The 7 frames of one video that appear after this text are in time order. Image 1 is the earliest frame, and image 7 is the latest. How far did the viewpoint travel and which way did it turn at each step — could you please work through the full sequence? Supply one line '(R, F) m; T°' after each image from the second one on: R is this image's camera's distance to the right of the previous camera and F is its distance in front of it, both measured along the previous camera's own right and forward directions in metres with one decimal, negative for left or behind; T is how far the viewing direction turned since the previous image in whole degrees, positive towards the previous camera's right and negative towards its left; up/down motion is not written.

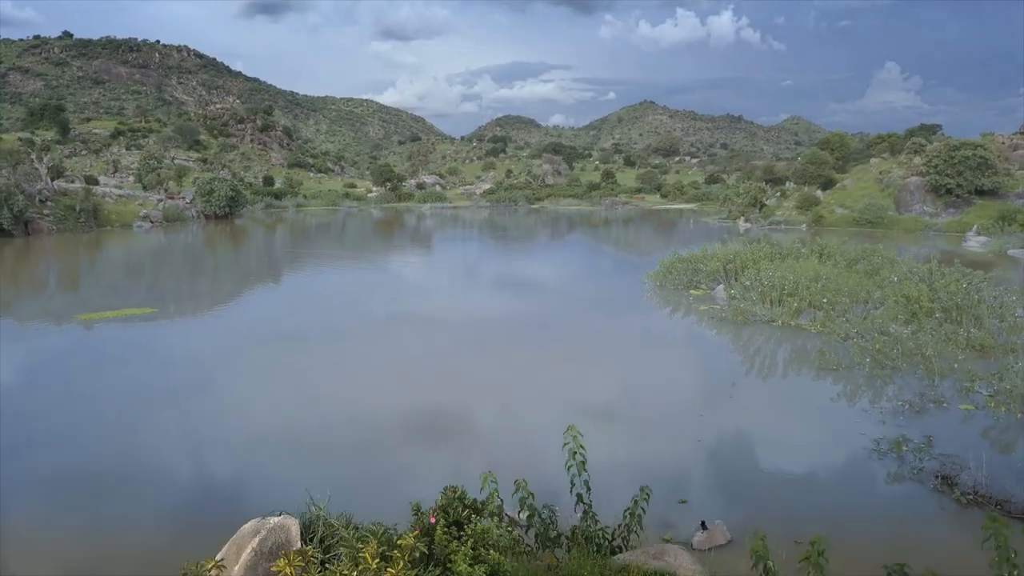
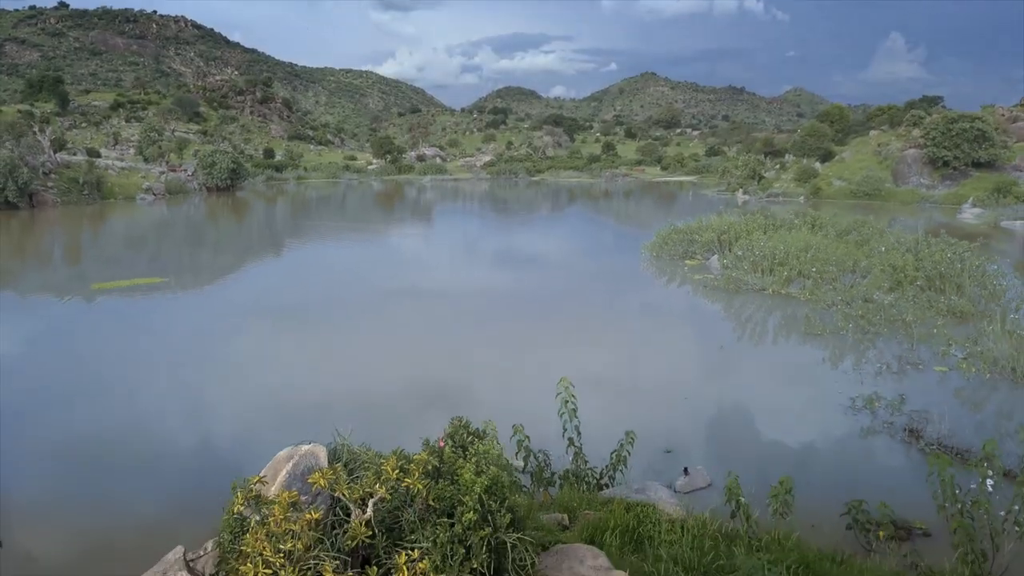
(0.0, -0.6) m; 0°
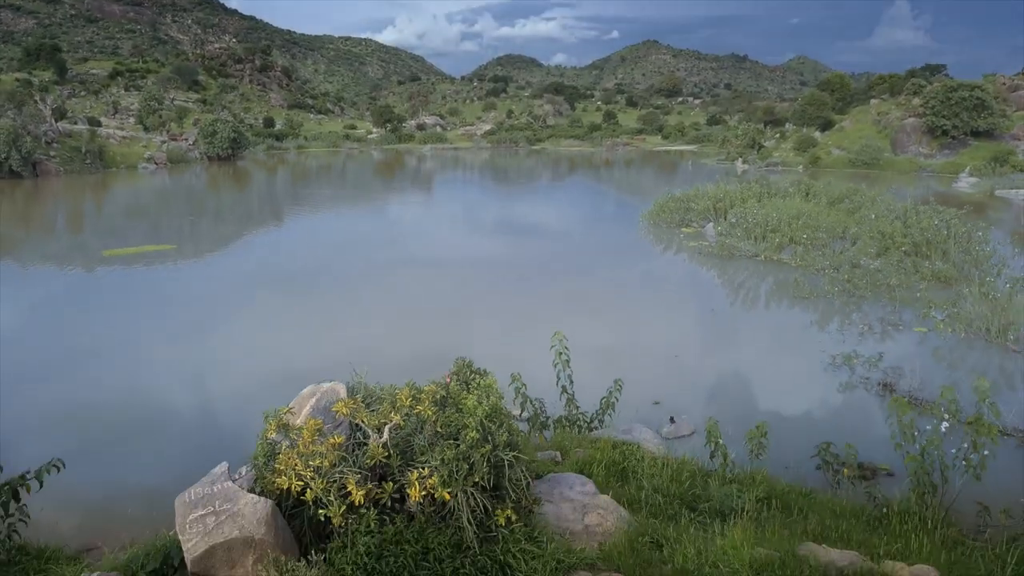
(0.0, -0.6) m; 0°
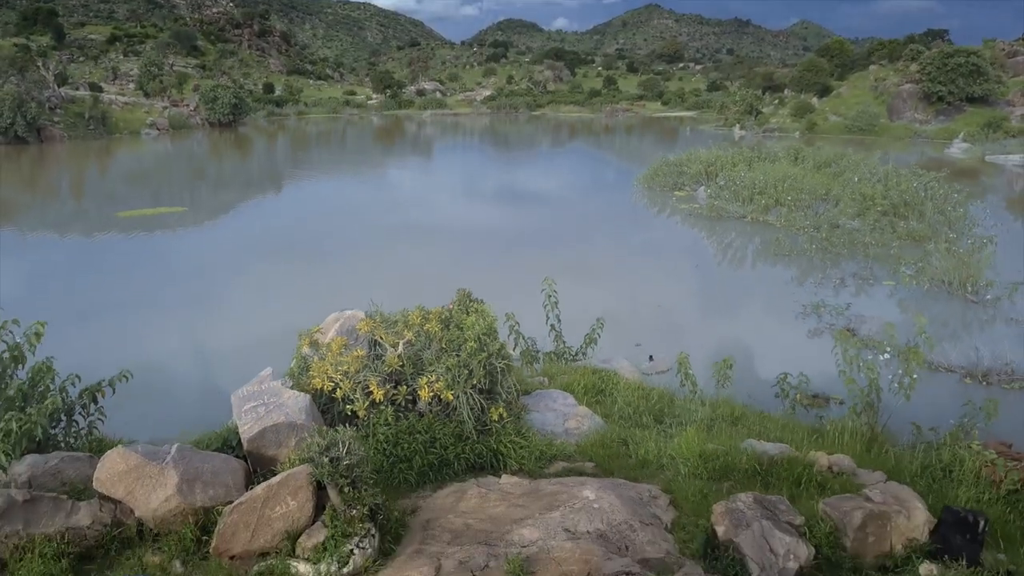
(+0.1, -1.0) m; 0°
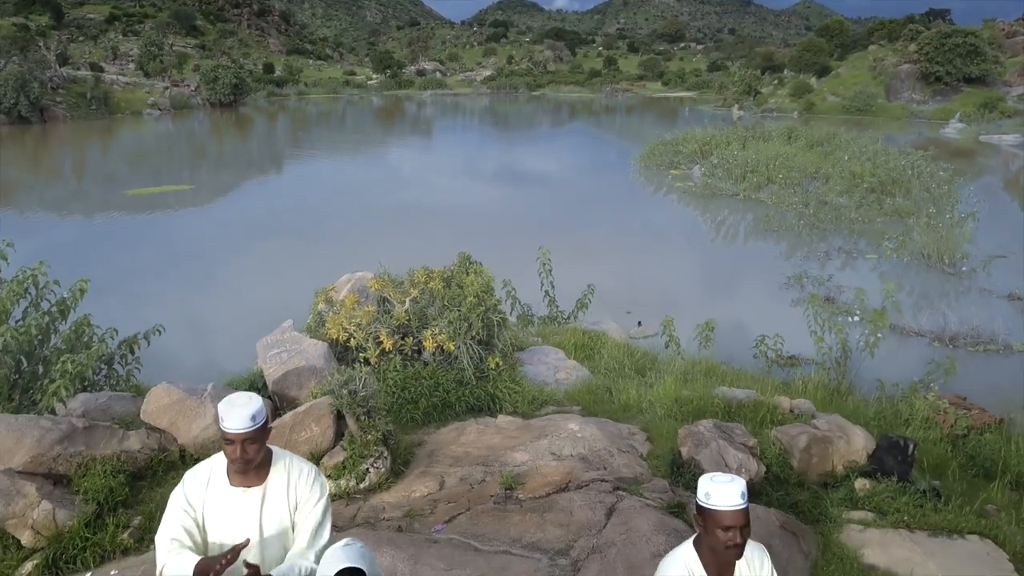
(0.0, -0.6) m; 0°
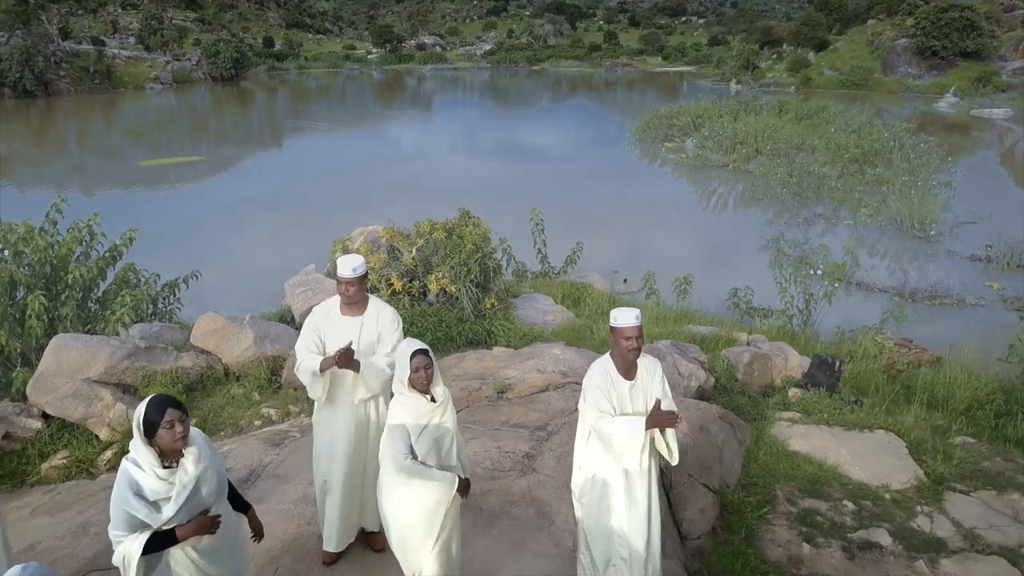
(+0.1, -0.9) m; 0°
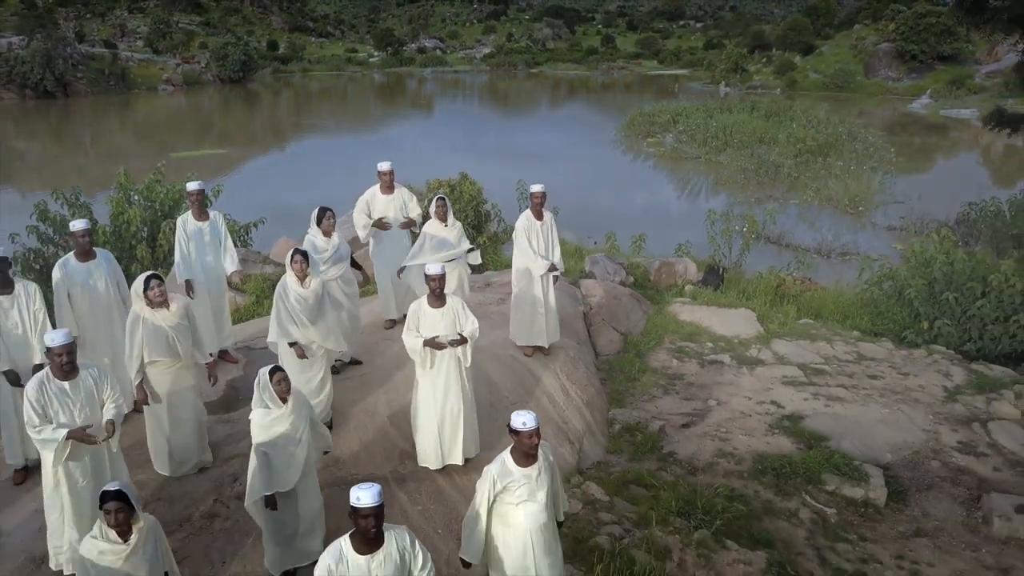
(+0.2, -2.5) m; 0°
